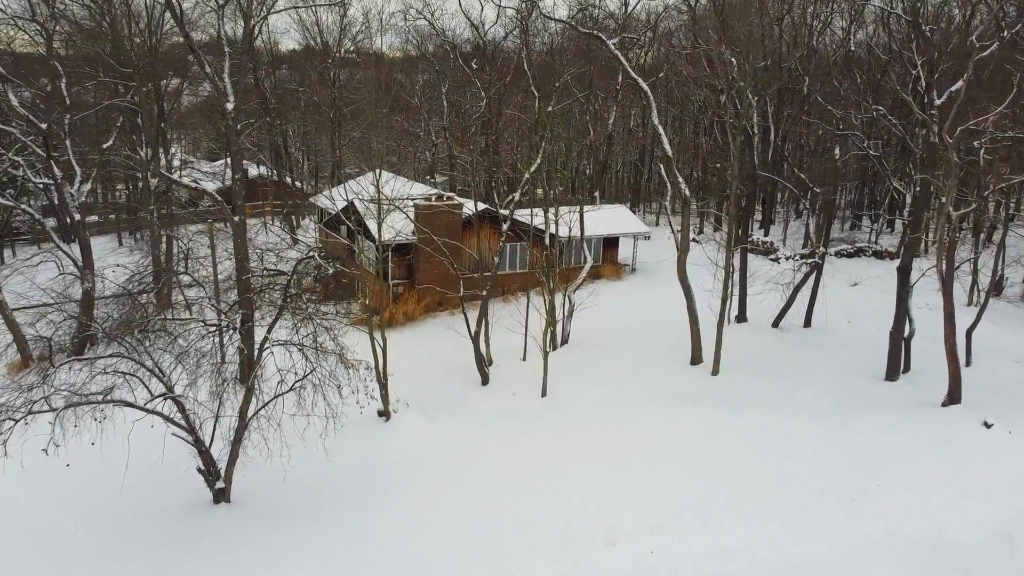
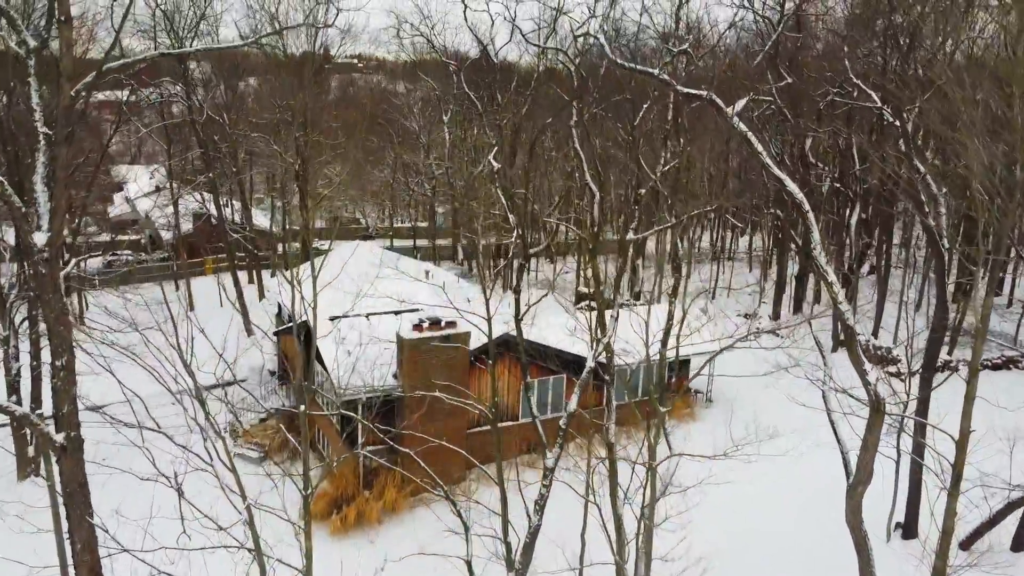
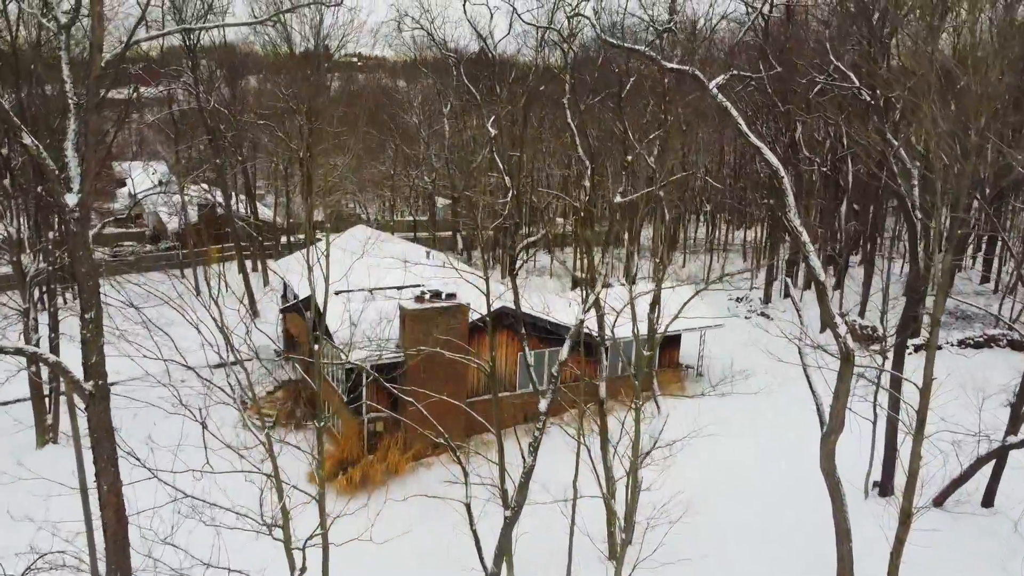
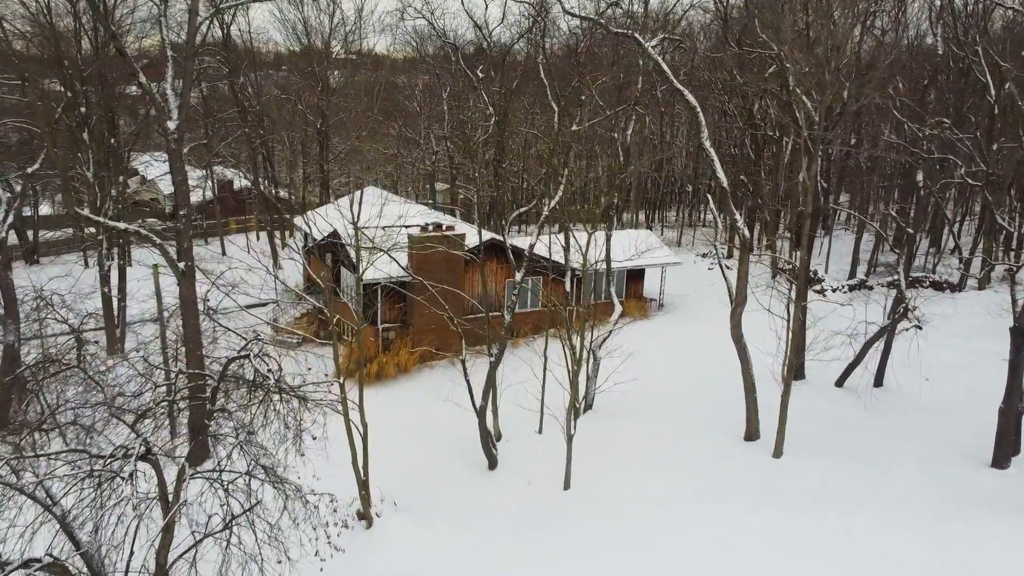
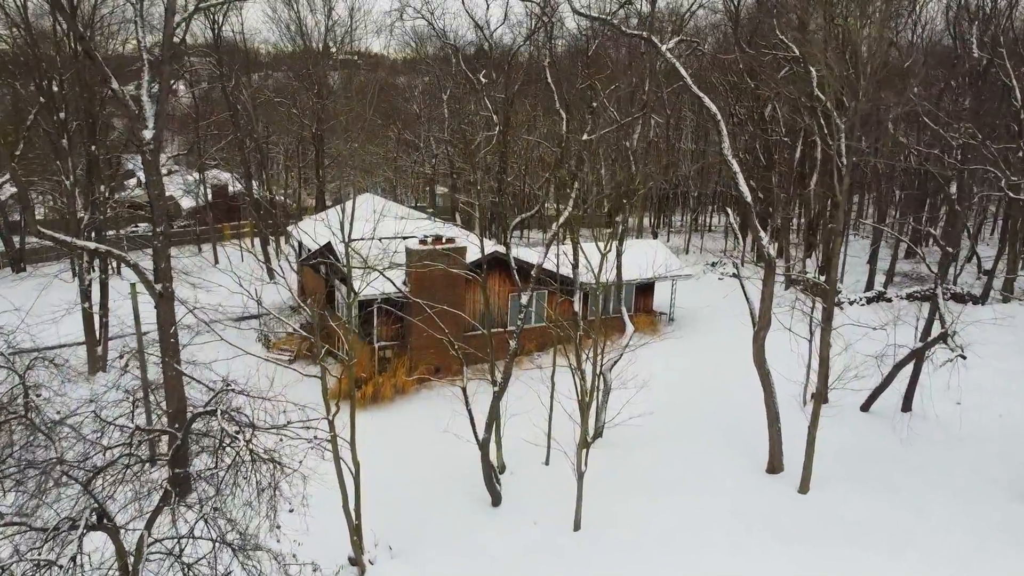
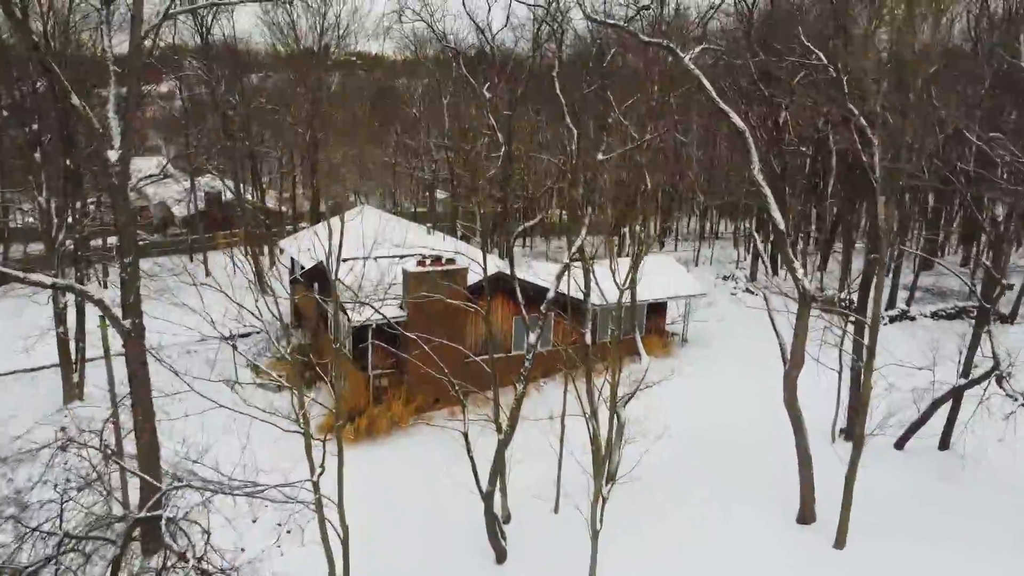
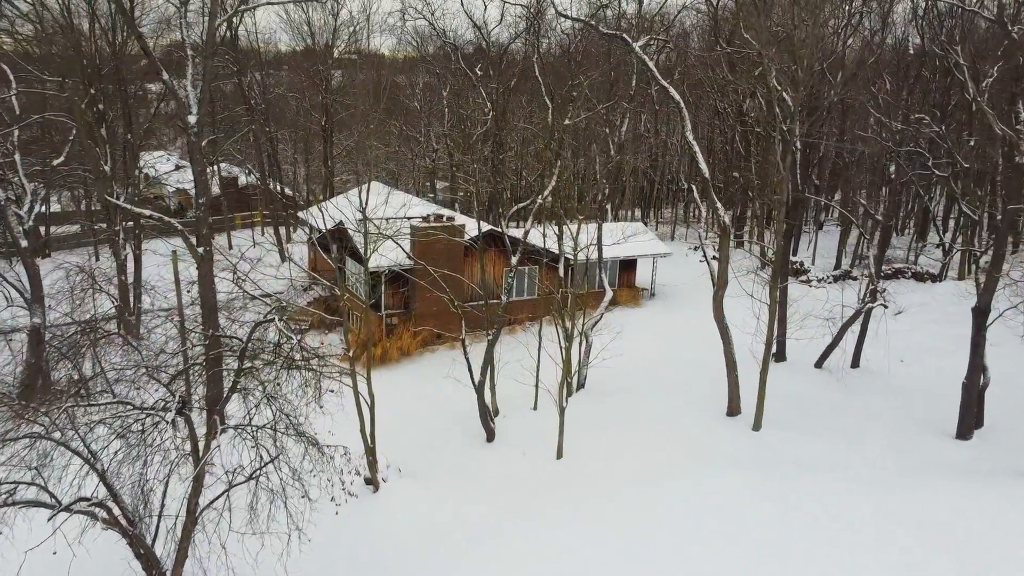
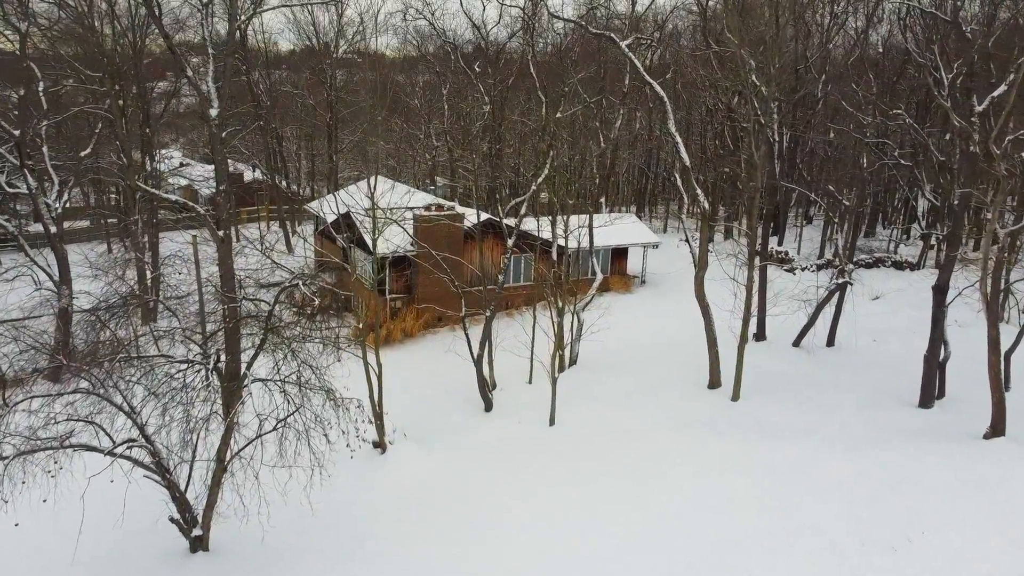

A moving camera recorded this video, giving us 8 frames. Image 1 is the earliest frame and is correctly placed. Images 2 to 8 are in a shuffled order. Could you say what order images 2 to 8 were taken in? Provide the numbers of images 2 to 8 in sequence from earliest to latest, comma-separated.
8, 7, 4, 5, 6, 3, 2
